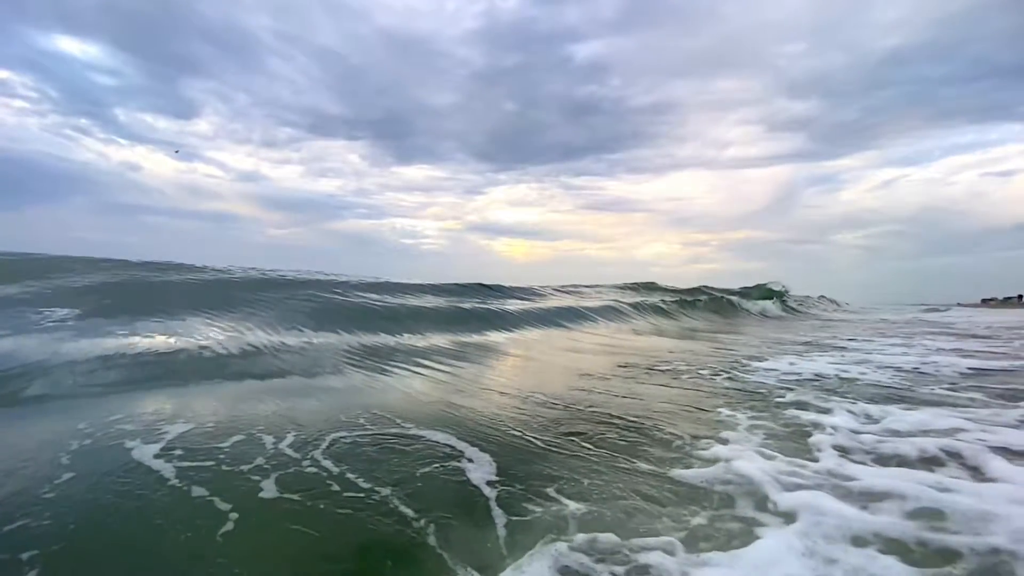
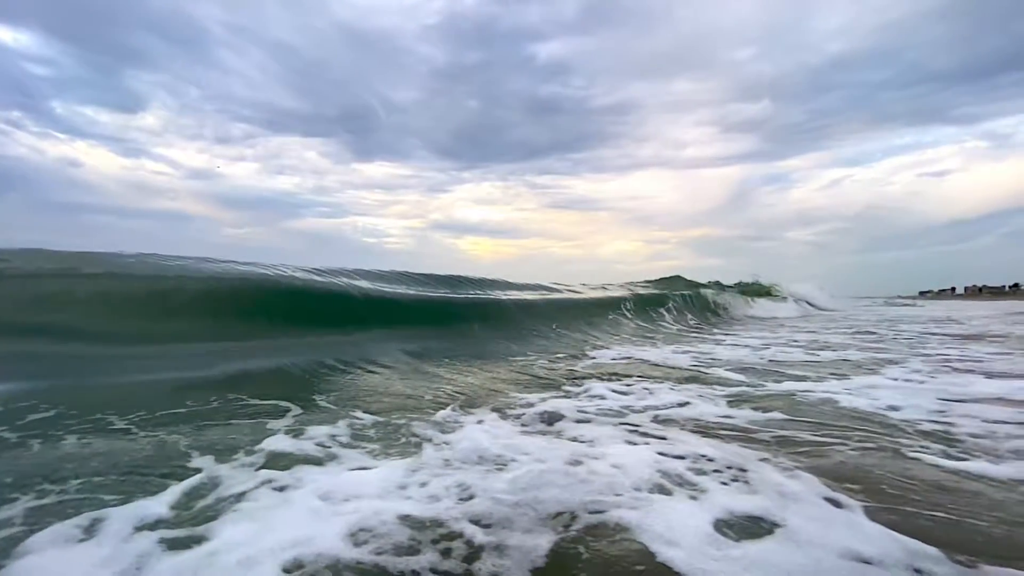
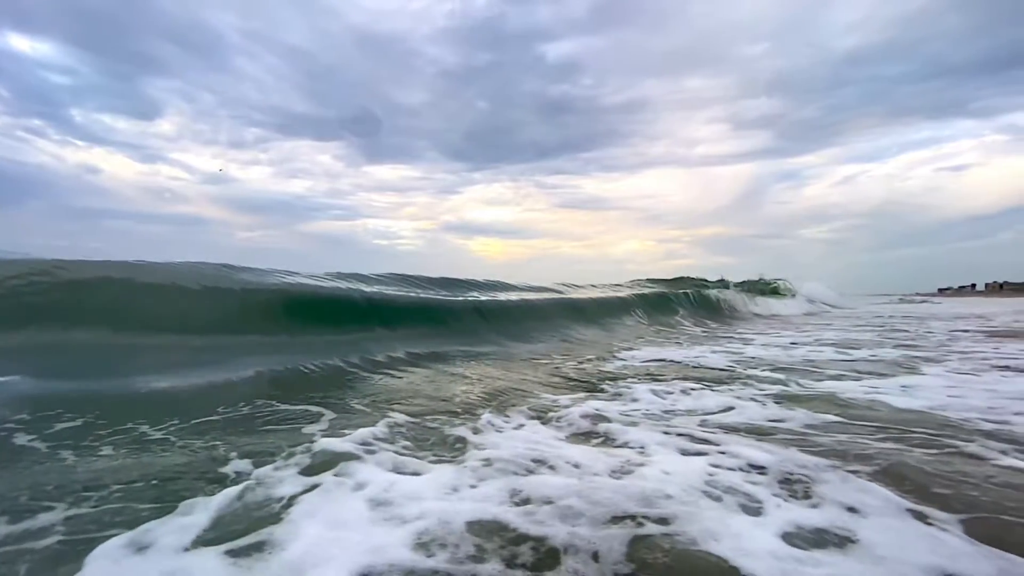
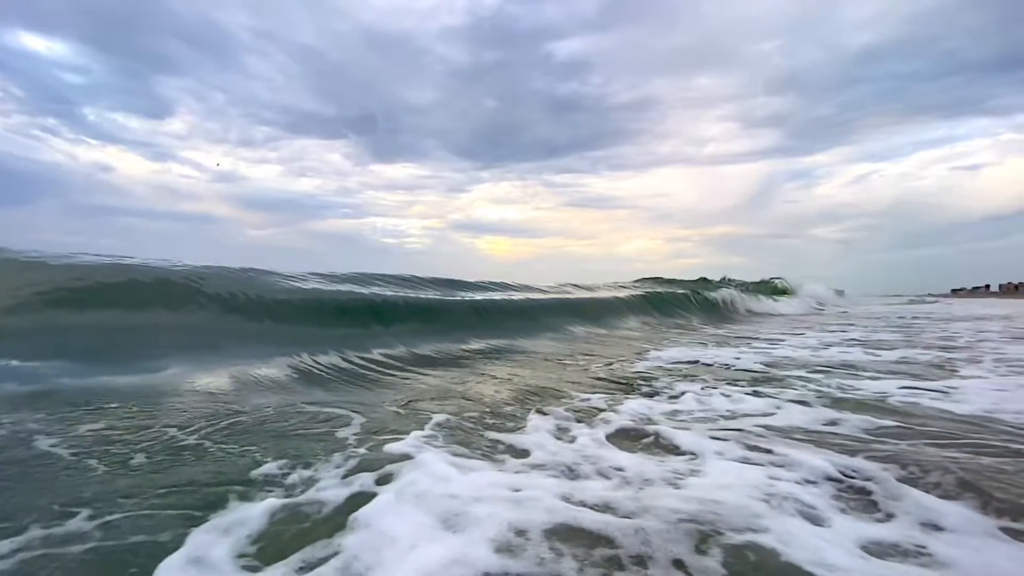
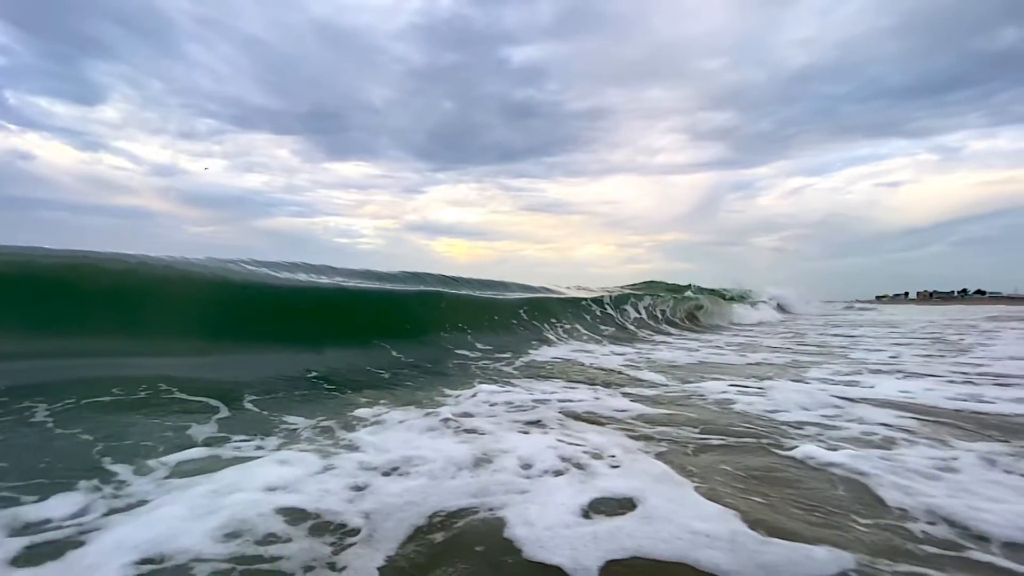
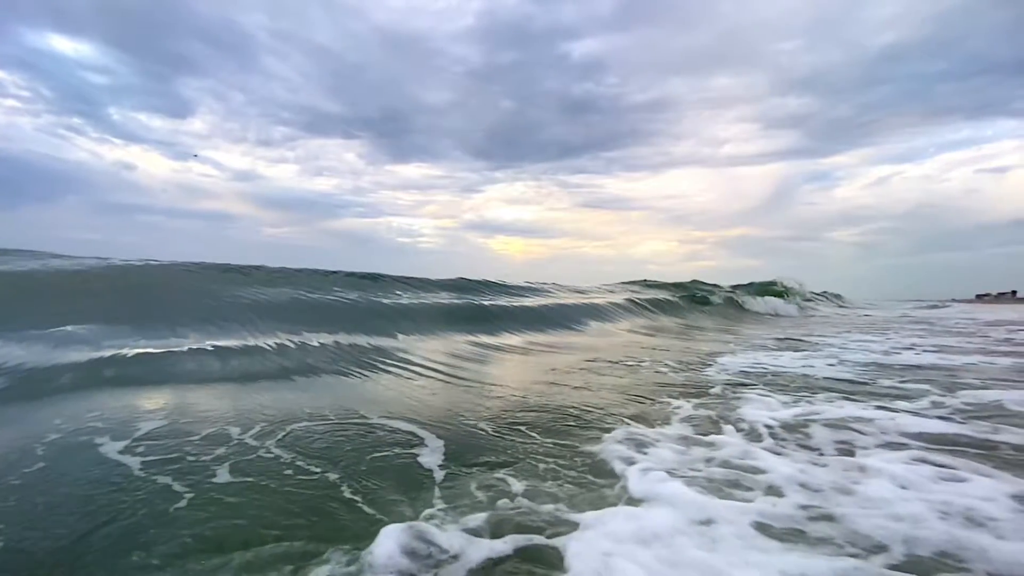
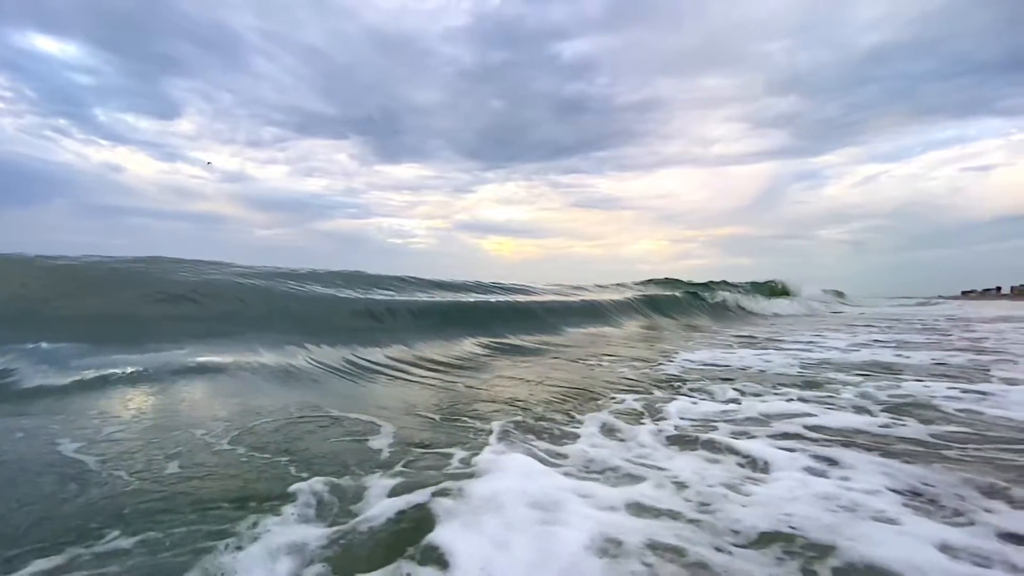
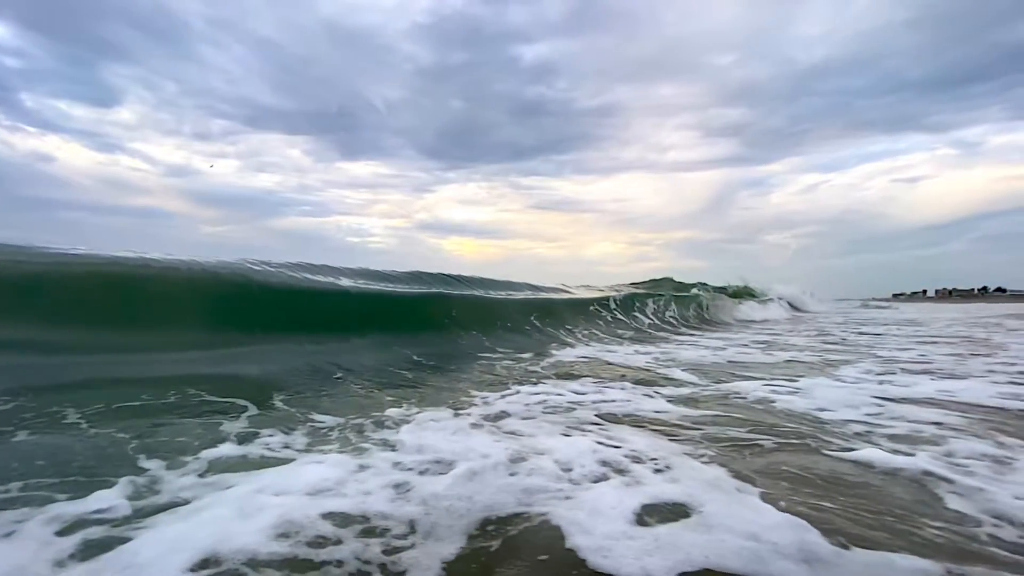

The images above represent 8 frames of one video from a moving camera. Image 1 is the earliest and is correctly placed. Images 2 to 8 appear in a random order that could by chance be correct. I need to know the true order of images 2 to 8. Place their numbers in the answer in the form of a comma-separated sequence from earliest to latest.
6, 7, 4, 3, 2, 8, 5
